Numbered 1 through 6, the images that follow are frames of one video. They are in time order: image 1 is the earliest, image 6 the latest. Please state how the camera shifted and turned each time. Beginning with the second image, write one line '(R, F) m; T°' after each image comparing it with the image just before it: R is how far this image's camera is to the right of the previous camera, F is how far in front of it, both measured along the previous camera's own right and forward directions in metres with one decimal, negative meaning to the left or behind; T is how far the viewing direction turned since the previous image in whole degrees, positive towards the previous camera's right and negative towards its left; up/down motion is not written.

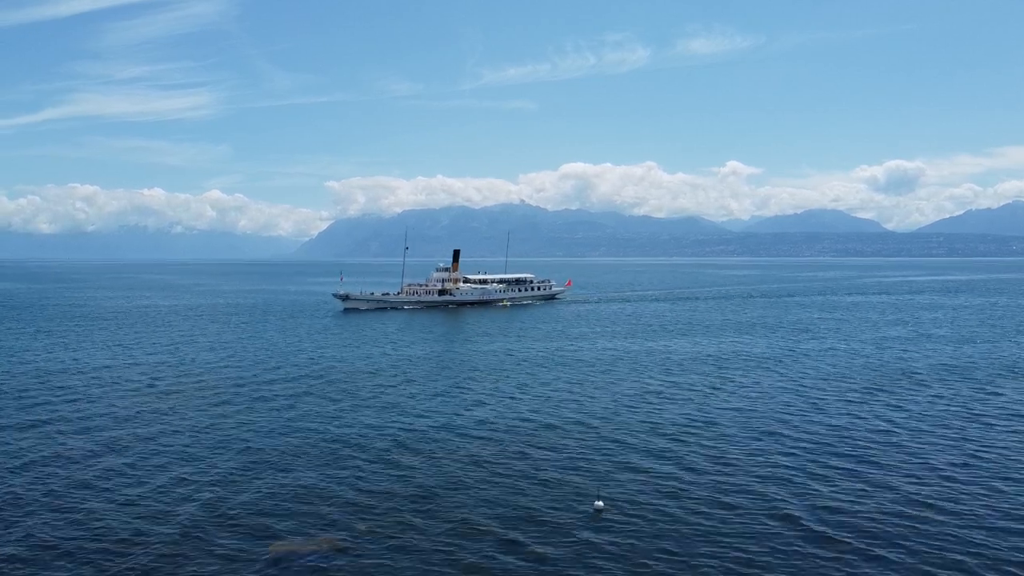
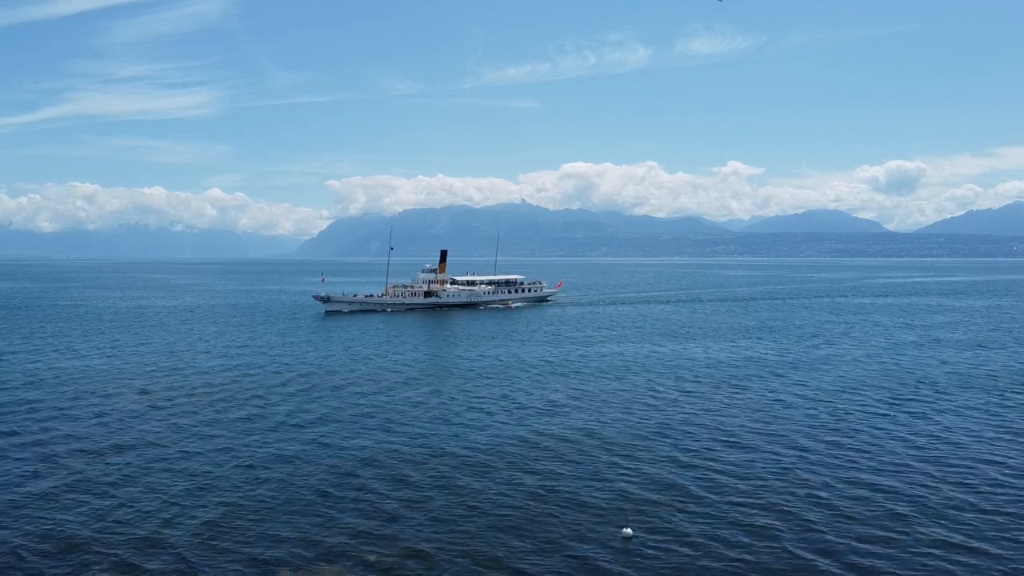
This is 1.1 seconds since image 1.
(+0.8, +2.0) m; 0°
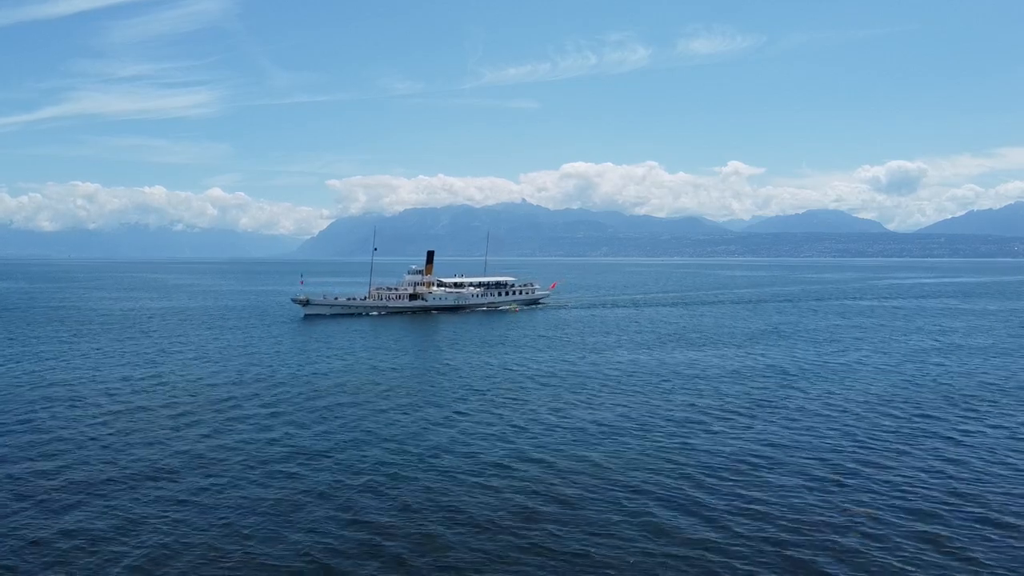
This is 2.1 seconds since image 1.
(+0.7, +2.6) m; 0°
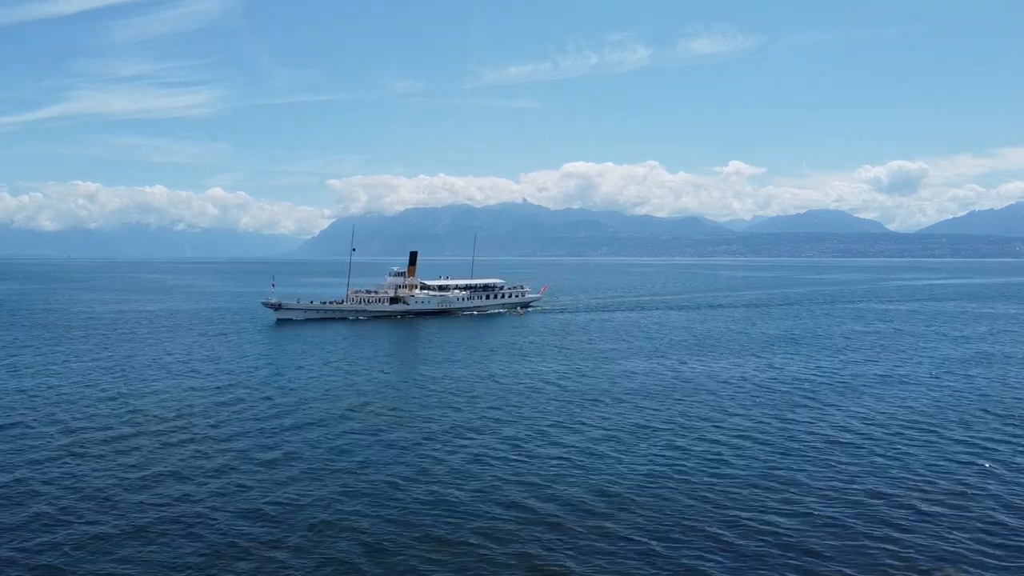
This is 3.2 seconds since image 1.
(+0.8, +3.2) m; 0°
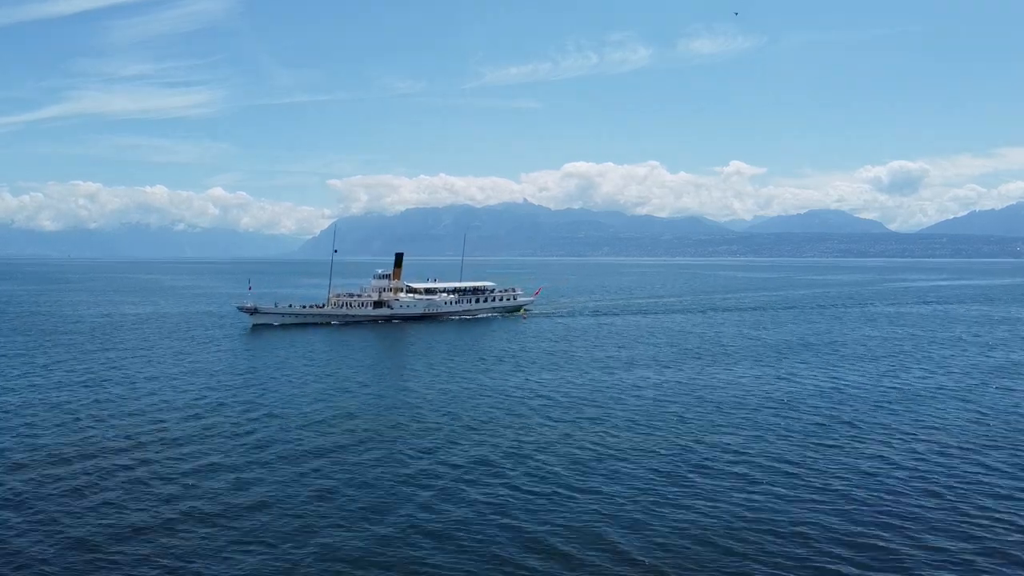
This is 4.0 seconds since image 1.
(+0.6, +2.4) m; 0°
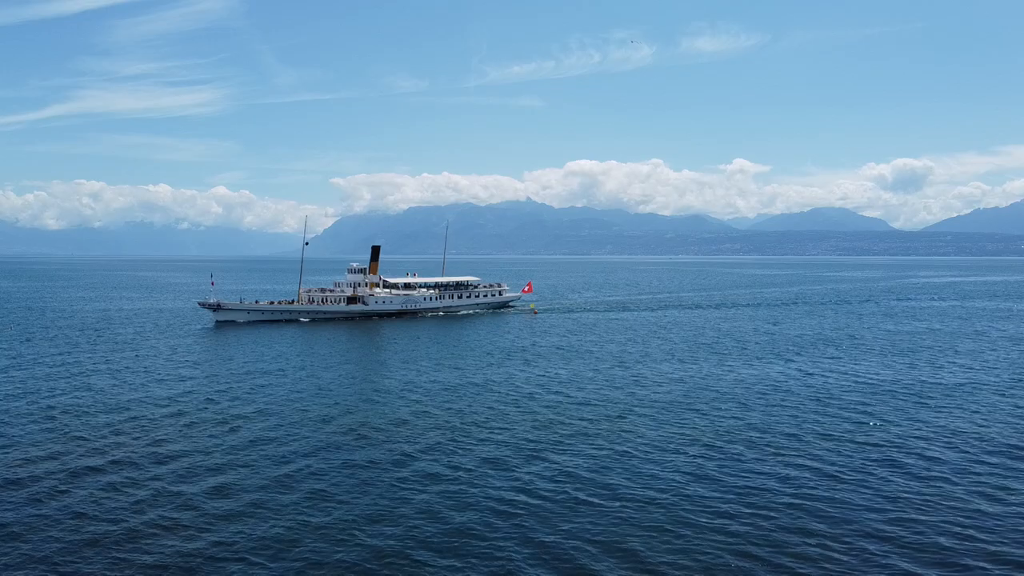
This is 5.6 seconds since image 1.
(+1.0, +2.9) m; 0°
